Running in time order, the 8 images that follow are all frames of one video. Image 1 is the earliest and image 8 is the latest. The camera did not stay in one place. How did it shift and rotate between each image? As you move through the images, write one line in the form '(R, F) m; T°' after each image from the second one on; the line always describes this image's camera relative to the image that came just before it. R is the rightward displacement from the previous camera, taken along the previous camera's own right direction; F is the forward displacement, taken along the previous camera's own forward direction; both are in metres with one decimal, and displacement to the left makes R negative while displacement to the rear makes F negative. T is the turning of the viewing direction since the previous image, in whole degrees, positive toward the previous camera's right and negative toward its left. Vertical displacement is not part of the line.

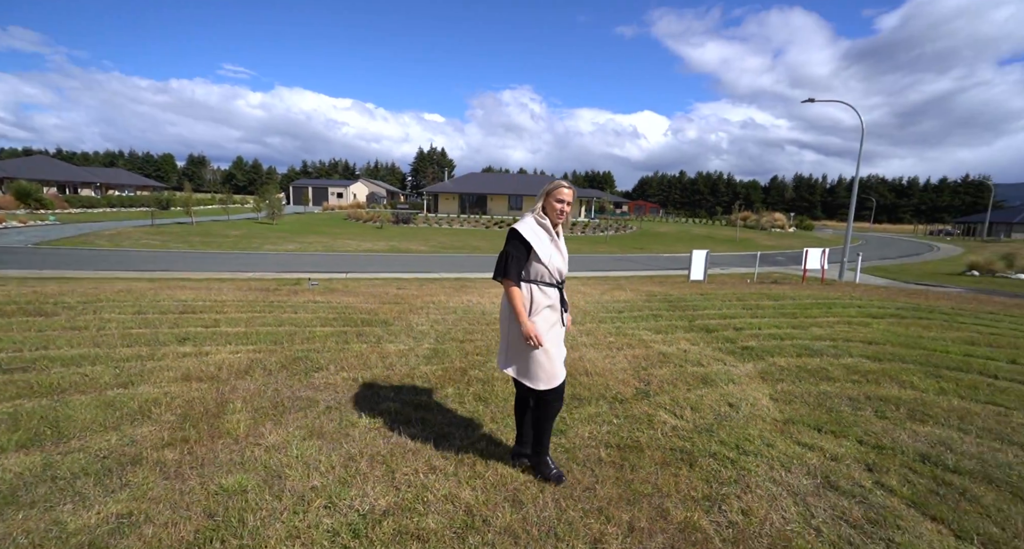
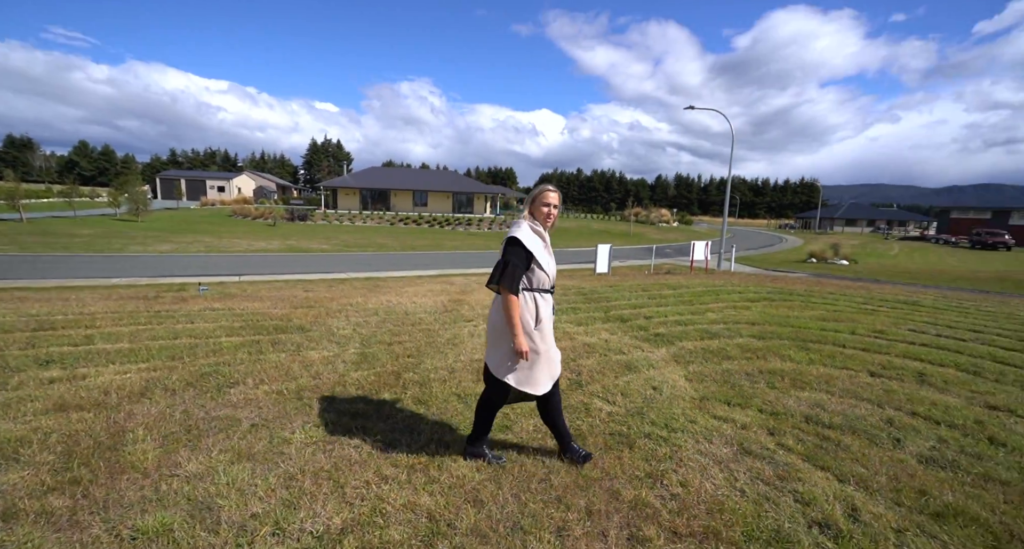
(-0.4, 0.0) m; +13°
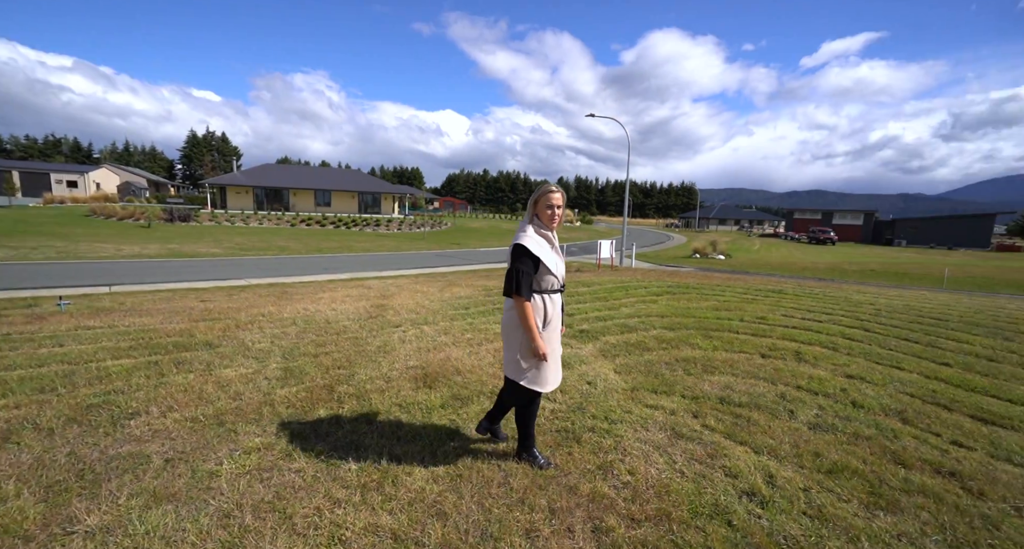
(-0.4, 0.0) m; +13°
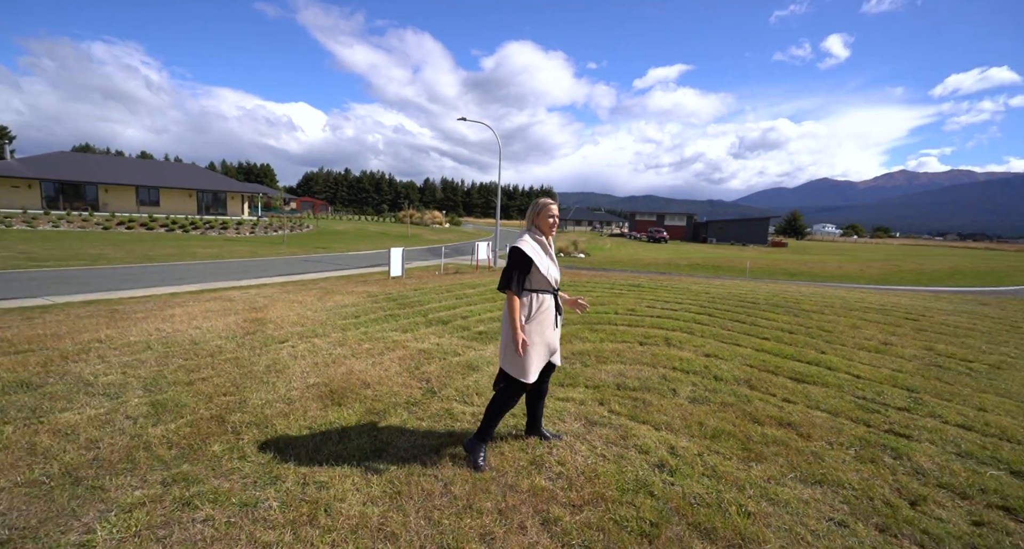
(-0.6, +0.1) m; +18°
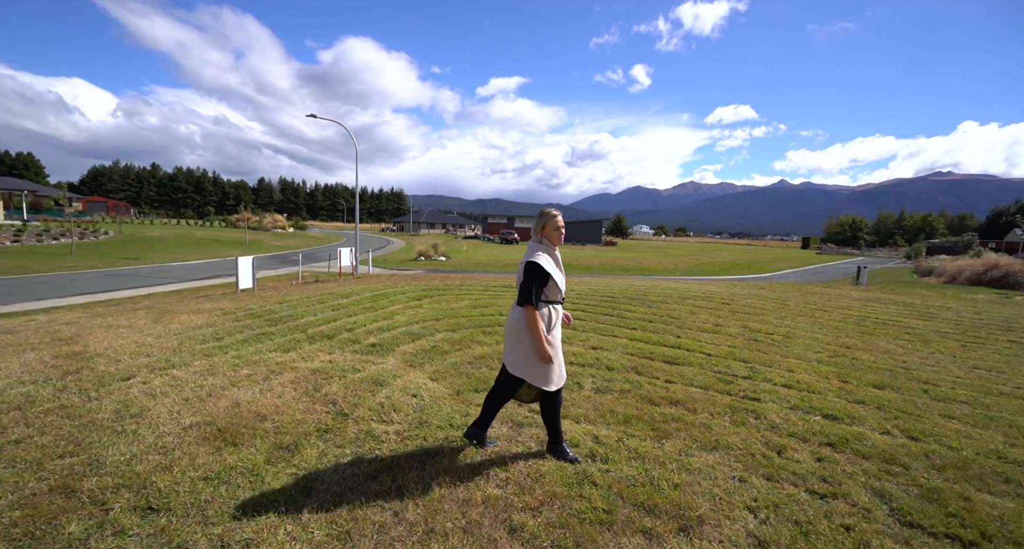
(-0.7, +0.2) m; +20°
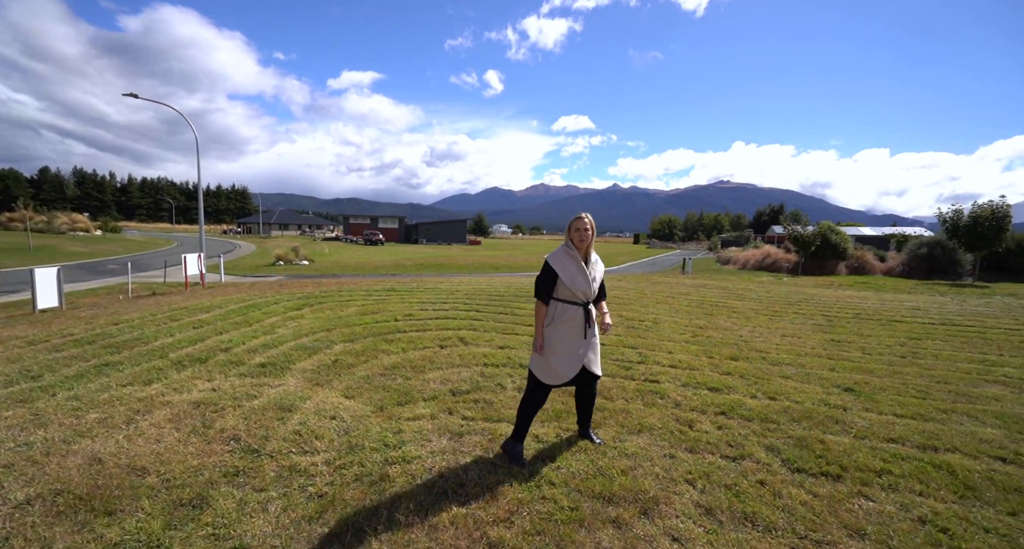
(-0.7, +0.3) m; +18°
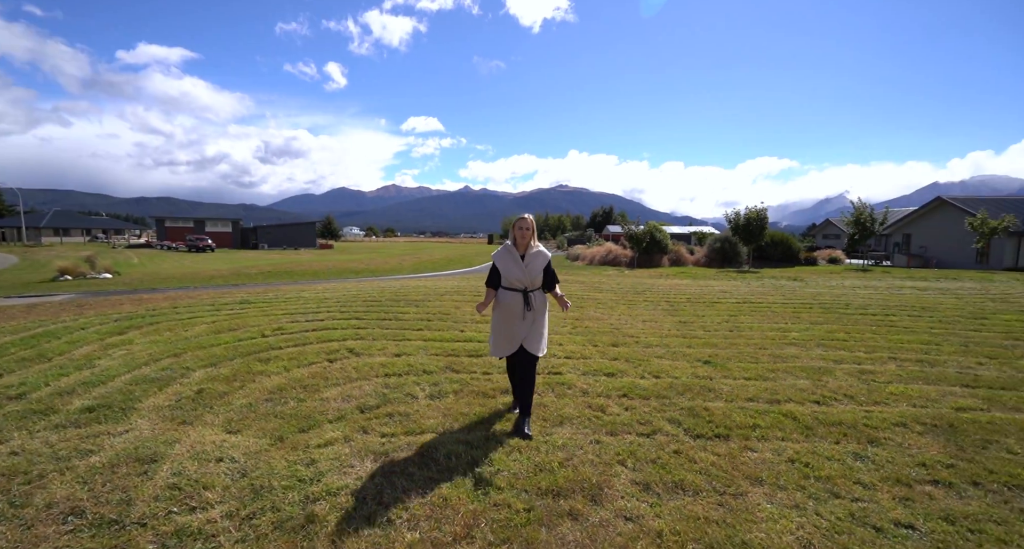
(-0.6, +0.2) m; +19°
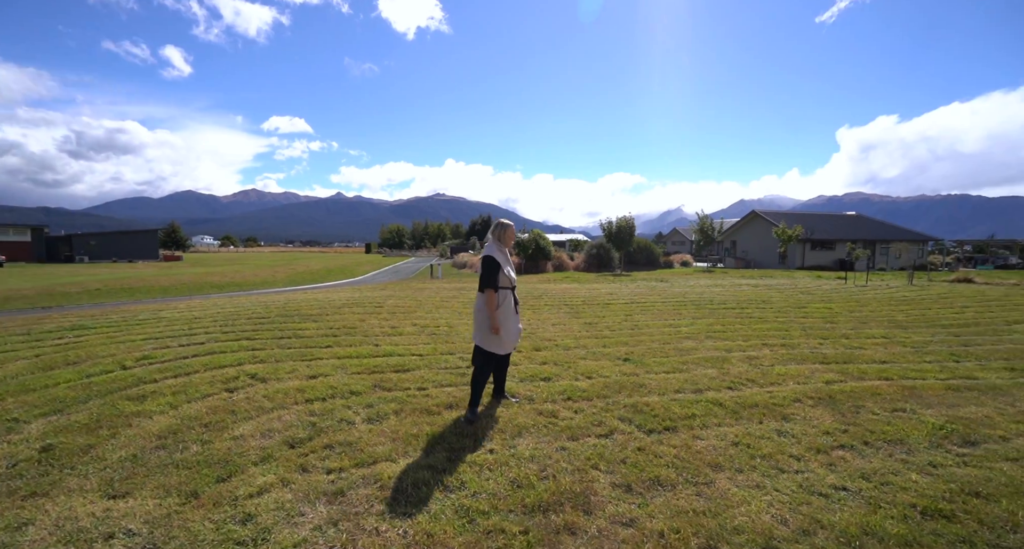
(-0.7, +0.4) m; +16°
